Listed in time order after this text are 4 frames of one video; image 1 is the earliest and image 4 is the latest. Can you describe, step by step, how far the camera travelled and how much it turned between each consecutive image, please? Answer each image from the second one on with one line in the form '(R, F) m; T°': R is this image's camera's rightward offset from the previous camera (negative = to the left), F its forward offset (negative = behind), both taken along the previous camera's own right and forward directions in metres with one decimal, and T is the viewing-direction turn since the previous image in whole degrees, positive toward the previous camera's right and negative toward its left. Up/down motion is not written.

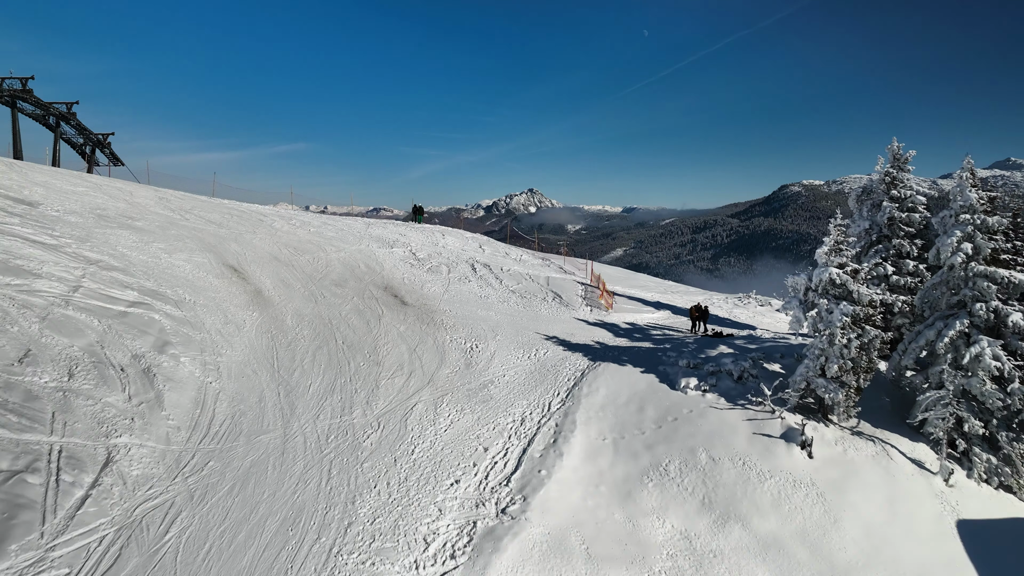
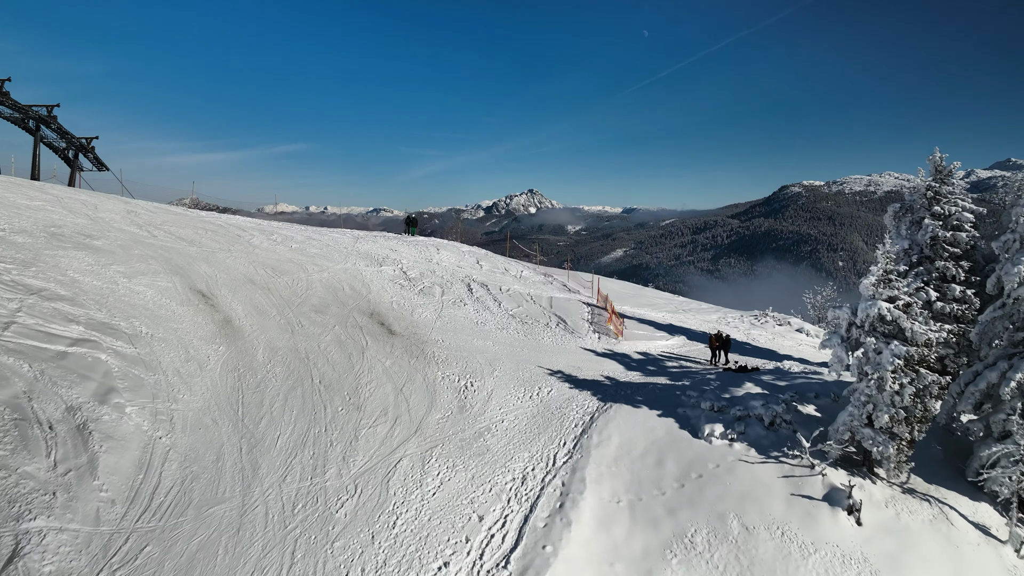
(0.0, +1.1) m; 0°
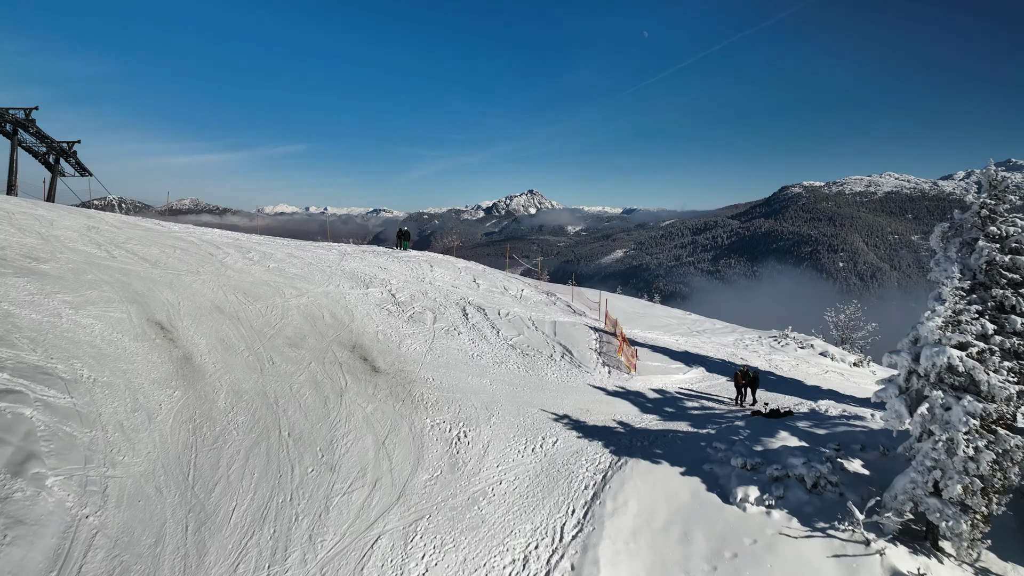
(0.0, +1.1) m; 0°
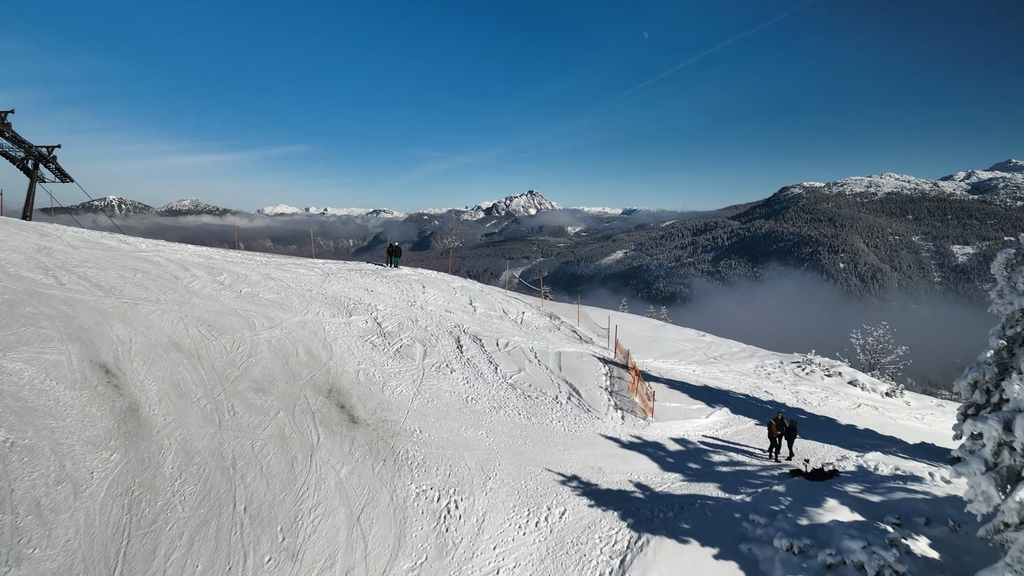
(0.0, +1.1) m; 0°
